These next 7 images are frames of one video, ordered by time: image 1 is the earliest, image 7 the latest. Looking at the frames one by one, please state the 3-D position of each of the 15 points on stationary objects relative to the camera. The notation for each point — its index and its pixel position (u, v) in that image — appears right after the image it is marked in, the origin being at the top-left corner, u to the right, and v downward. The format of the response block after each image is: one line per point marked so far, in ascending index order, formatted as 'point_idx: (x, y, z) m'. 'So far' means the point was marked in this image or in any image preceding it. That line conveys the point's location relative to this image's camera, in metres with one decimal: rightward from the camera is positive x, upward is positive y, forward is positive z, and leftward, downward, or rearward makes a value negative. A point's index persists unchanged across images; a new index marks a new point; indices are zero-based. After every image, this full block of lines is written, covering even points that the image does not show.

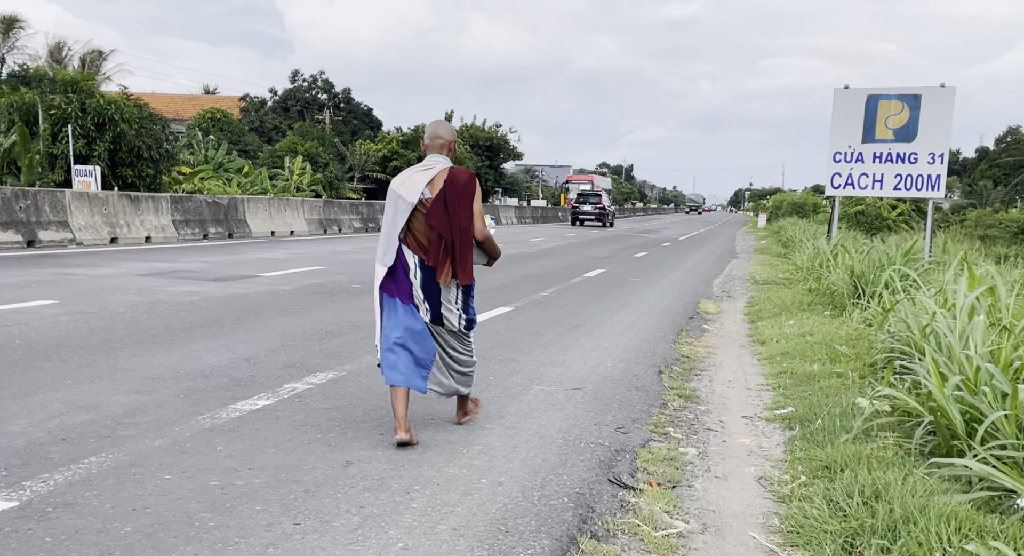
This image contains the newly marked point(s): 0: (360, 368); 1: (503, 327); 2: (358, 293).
0: (-1.0, -0.6, +5.9) m
1: (-0.1, -0.4, +8.6) m
2: (-1.7, -0.2, +10.6) m
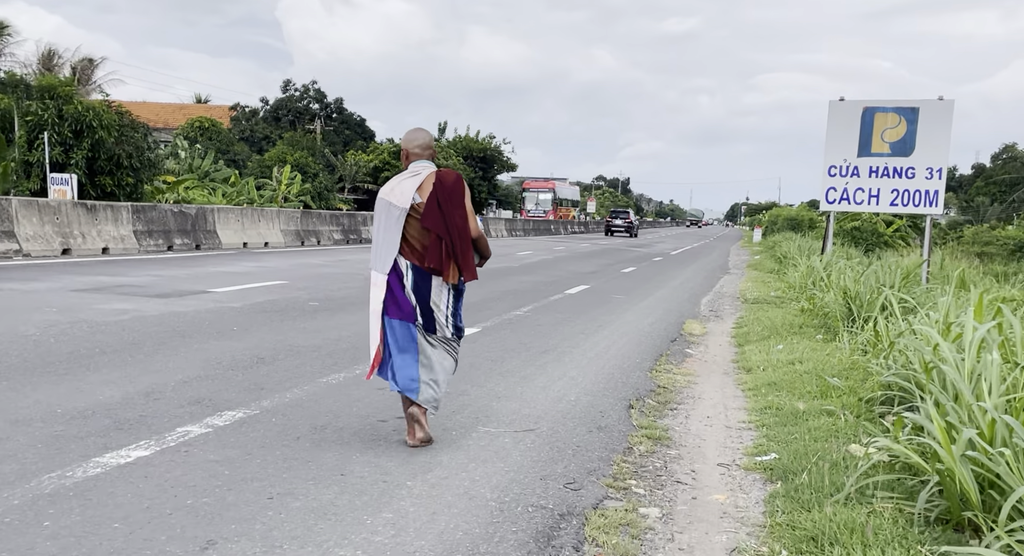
0: (-1.3, -0.7, +5.1) m
1: (-0.4, -0.6, +7.9) m
2: (-2.1, -0.3, +9.8) m
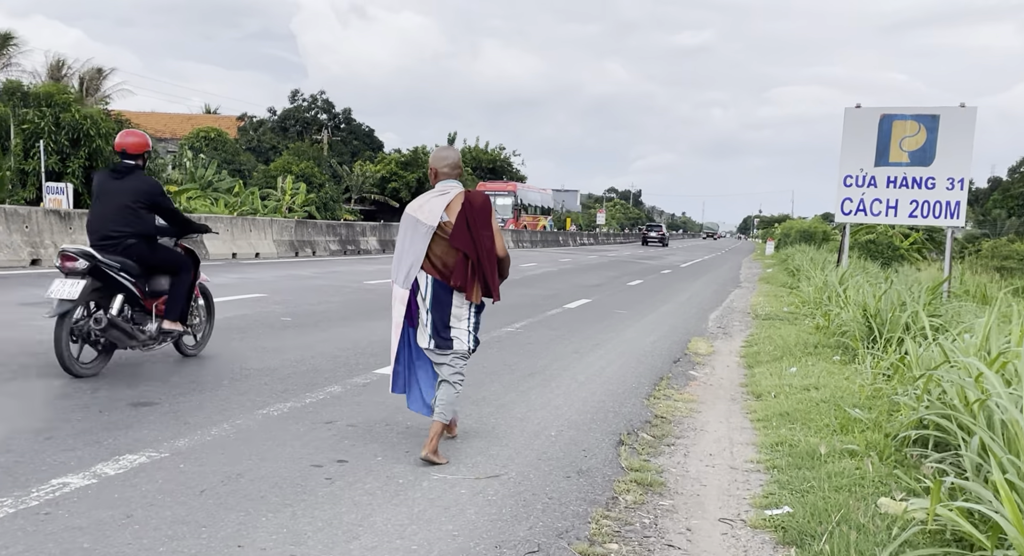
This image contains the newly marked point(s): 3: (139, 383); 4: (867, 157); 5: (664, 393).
0: (-1.4, -0.8, +4.3) m
1: (-0.6, -0.7, +7.0) m
2: (-2.2, -0.5, +9.0) m
3: (-2.3, -0.6, +5.7) m
4: (+5.2, +1.7, +14.3) m
5: (+1.2, -0.9, +7.6) m
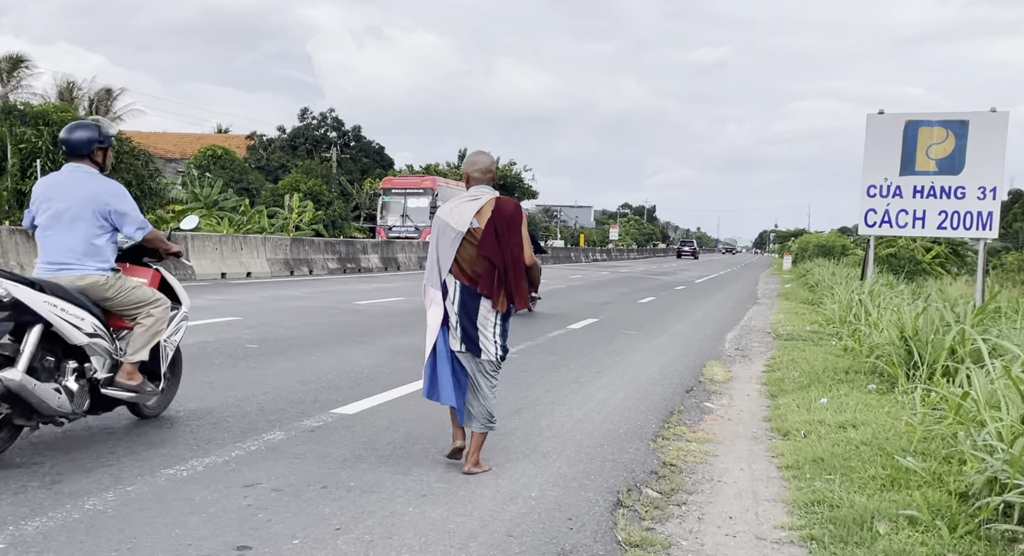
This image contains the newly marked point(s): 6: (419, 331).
0: (-1.6, -0.9, +3.3) m
1: (-0.7, -0.9, +6.0) m
2: (-2.3, -0.7, +8.0) m
3: (-2.4, -0.8, +4.7) m
4: (+5.2, +1.5, +13.2) m
5: (+1.1, -1.1, +6.5) m
6: (-1.1, -0.6, +11.3) m
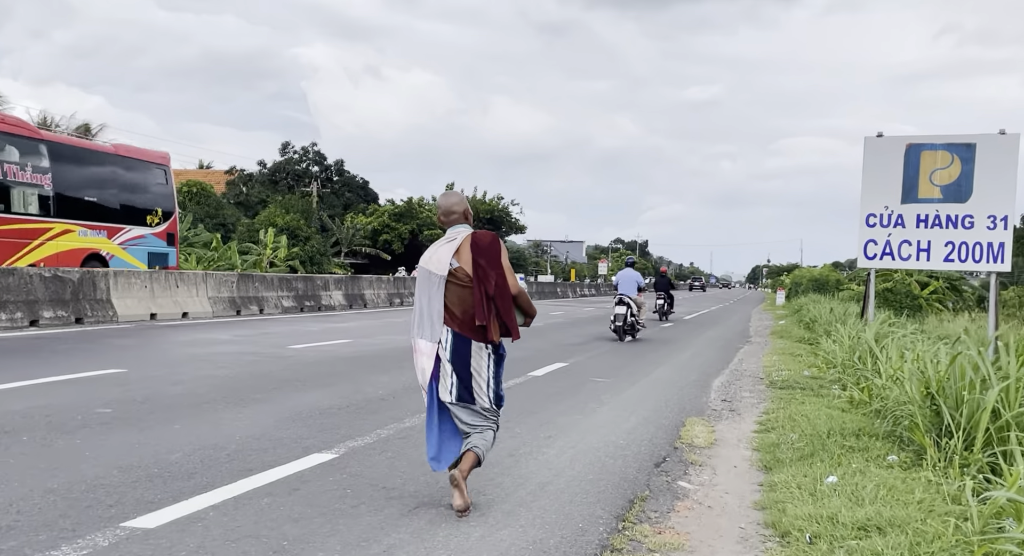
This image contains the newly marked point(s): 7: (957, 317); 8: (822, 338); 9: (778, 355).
0: (-2.1, -1.0, +1.5) m
1: (-1.2, -1.1, +4.2) m
2: (-2.8, -1.0, +6.2) m
3: (-2.9, -0.9, +2.8) m
4: (+4.6, +1.0, +11.5) m
5: (+0.6, -1.3, +4.7) m
6: (-1.7, -1.0, +9.4) m
7: (+8.8, -0.7, +18.7) m
8: (+5.3, -1.0, +16.1) m
9: (+4.5, -1.3, +15.8) m
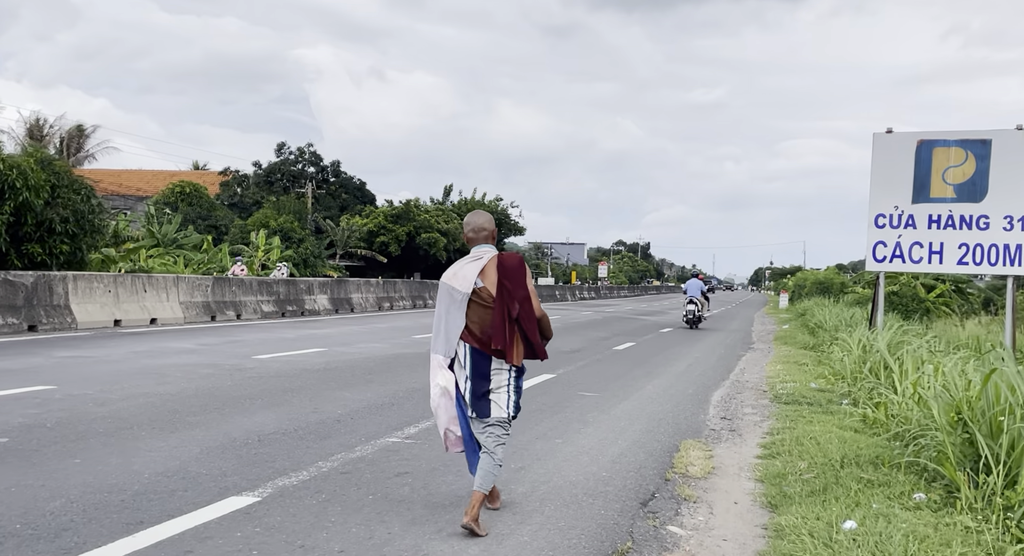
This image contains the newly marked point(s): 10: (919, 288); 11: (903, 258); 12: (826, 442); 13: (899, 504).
0: (-2.4, -1.0, +0.5) m
1: (-1.4, -1.1, +3.2) m
2: (-3.1, -1.0, +5.2) m
3: (-3.1, -1.0, +1.9) m
4: (+4.4, +1.0, +10.5) m
5: (+0.4, -1.3, +3.8) m
6: (-1.9, -1.1, +8.5) m
7: (+8.6, -0.8, +17.7) m
8: (+5.1, -1.1, +15.2) m
9: (+4.3, -1.4, +14.8) m
10: (+8.7, -0.2, +19.7) m
11: (+4.4, +0.2, +10.1) m
12: (+2.5, -1.3, +7.5) m
13: (+2.3, -1.3, +5.6) m
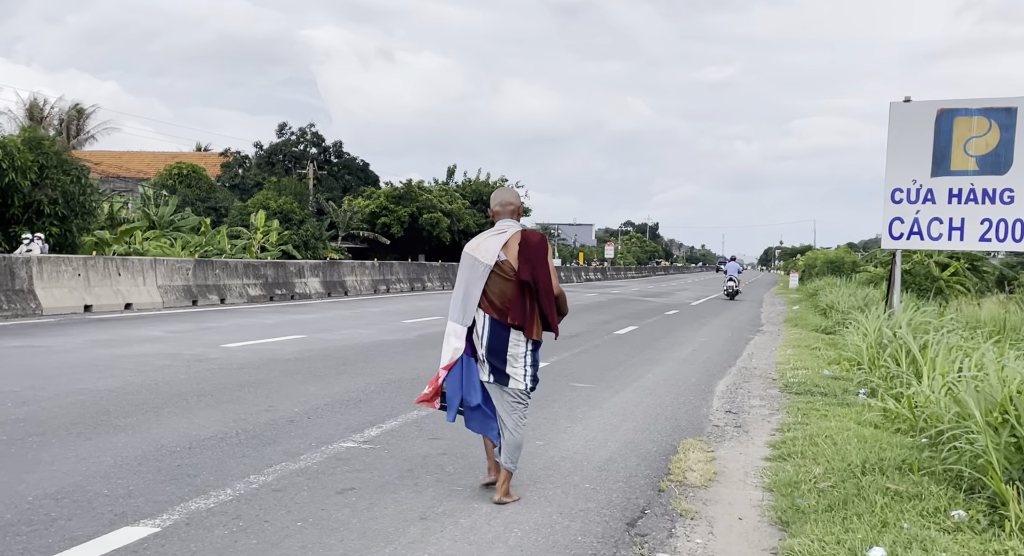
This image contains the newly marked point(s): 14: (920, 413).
0: (-2.6, -1.0, -0.3) m
1: (-1.6, -1.1, +2.4) m
2: (-3.2, -0.9, +4.4) m
3: (-3.4, -1.0, +1.1) m
4: (+4.2, +1.2, +9.5) m
5: (+0.2, -1.3, +2.9) m
6: (-2.1, -0.9, +7.6) m
7: (+8.5, -0.4, +16.8) m
8: (+5.0, -0.8, +14.2) m
9: (+4.2, -1.1, +13.9) m
10: (+8.6, +0.3, +18.8) m
11: (+4.2, +0.5, +9.2) m
12: (+2.4, -1.2, +6.7) m
13: (+2.1, -1.2, +4.7) m
14: (+3.0, -1.0, +7.0) m
